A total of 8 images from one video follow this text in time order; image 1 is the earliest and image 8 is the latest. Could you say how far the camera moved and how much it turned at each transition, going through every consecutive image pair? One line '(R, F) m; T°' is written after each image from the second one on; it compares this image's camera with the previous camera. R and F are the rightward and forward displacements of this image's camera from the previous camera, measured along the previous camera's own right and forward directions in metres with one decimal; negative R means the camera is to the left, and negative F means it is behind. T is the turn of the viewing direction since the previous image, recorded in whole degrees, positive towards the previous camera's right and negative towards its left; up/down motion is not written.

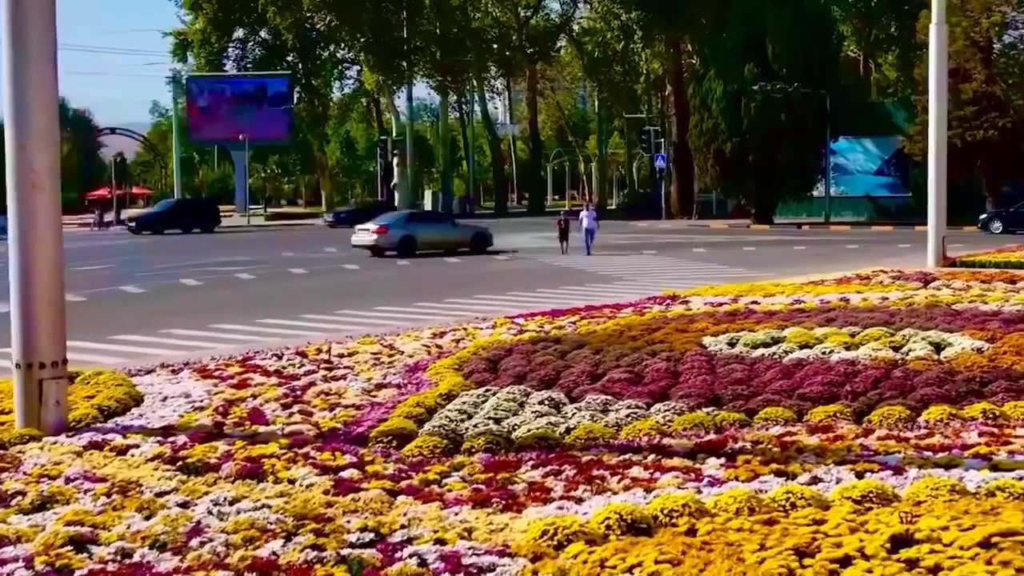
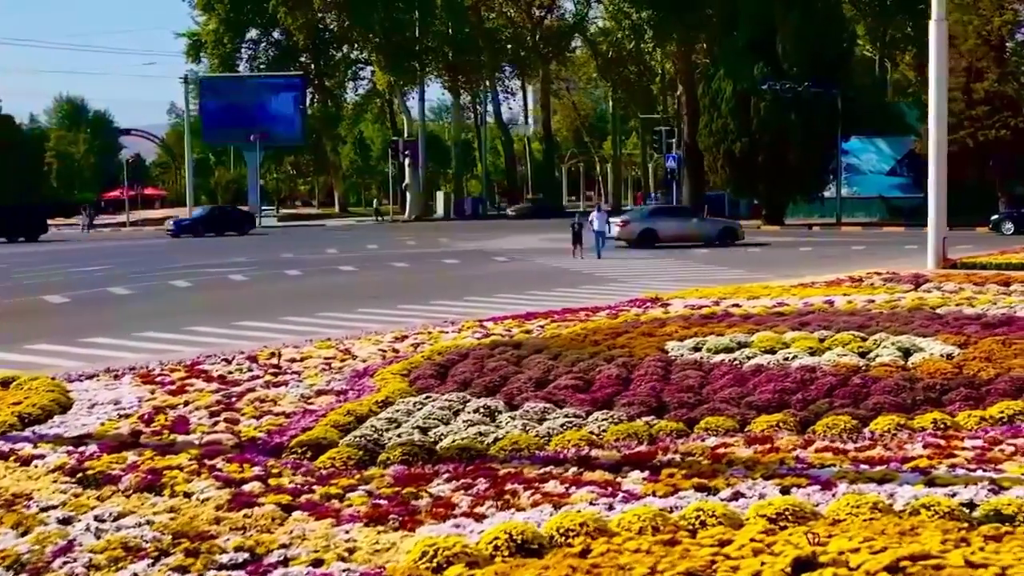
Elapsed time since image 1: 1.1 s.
(+0.5, +0.4) m; -1°
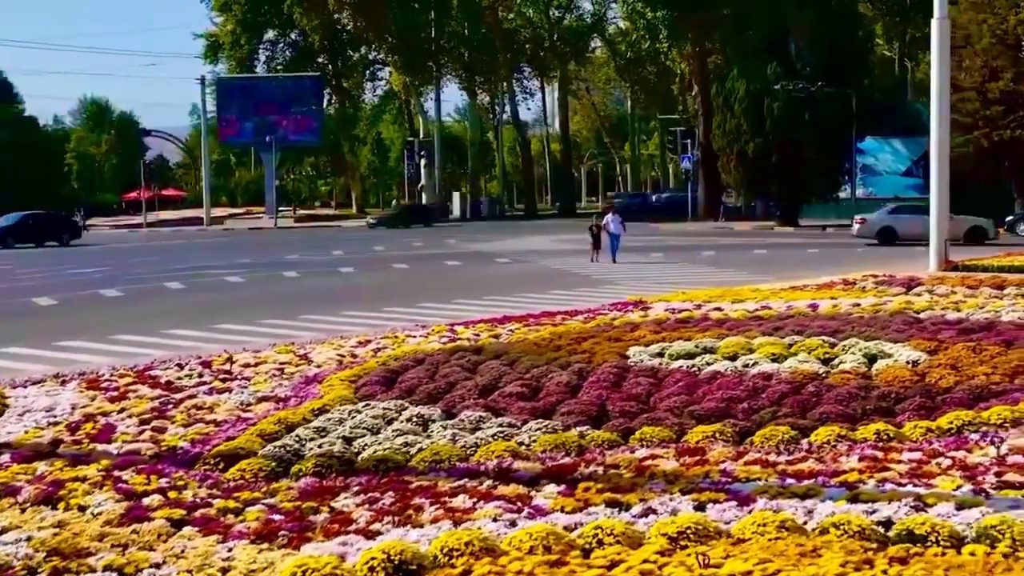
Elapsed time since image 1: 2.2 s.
(+0.5, +0.3) m; -1°
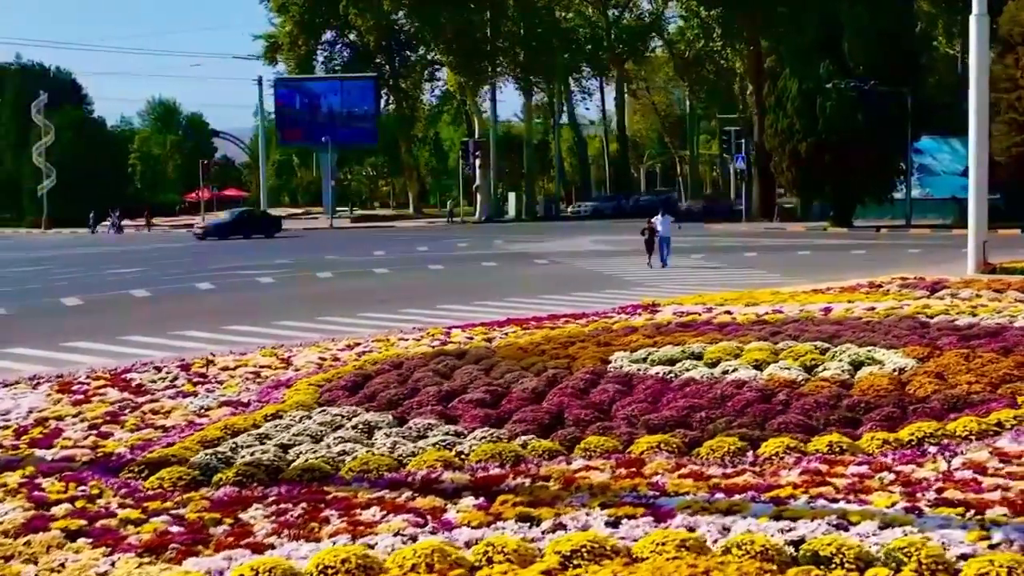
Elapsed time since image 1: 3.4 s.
(+0.7, +0.2) m; -3°
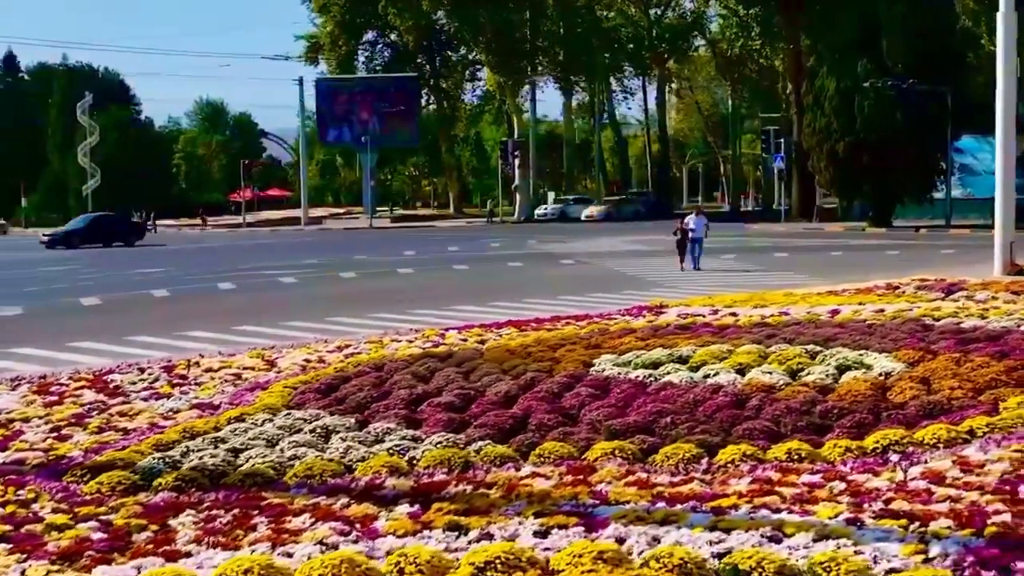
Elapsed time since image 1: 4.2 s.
(+0.5, +0.2) m; -2°
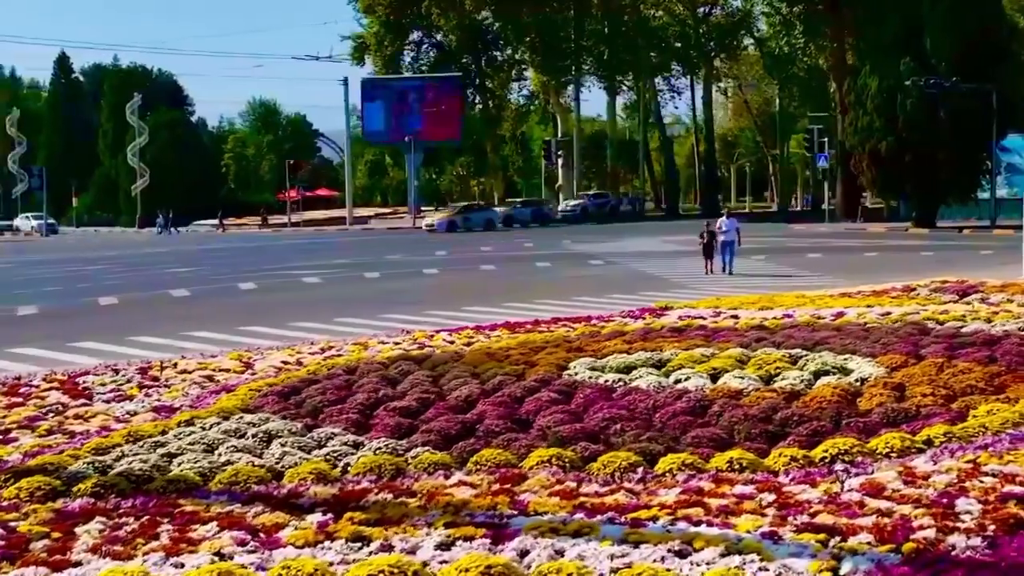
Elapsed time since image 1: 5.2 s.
(+0.6, +0.2) m; -2°
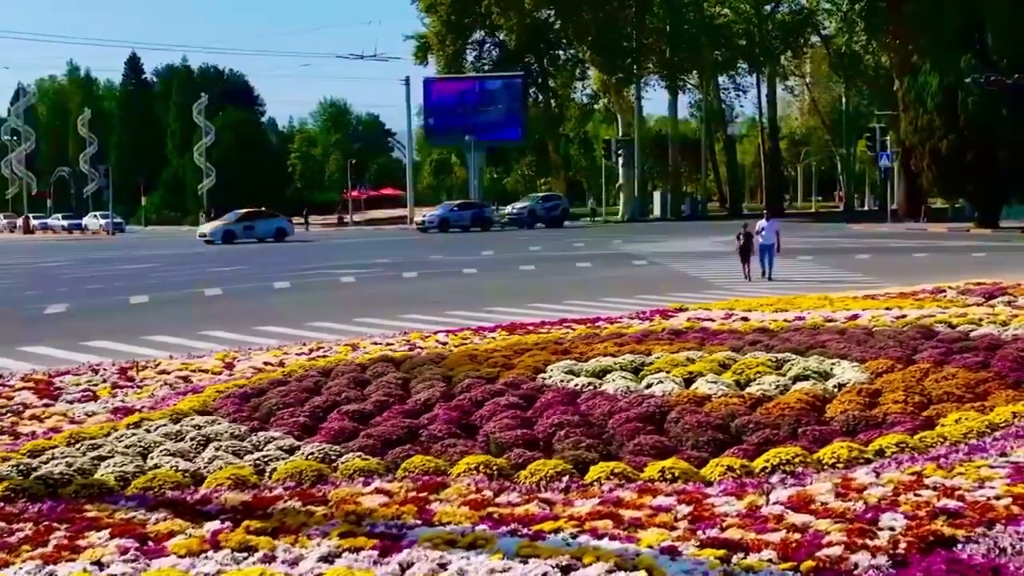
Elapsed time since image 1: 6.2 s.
(+0.7, +0.2) m; -3°
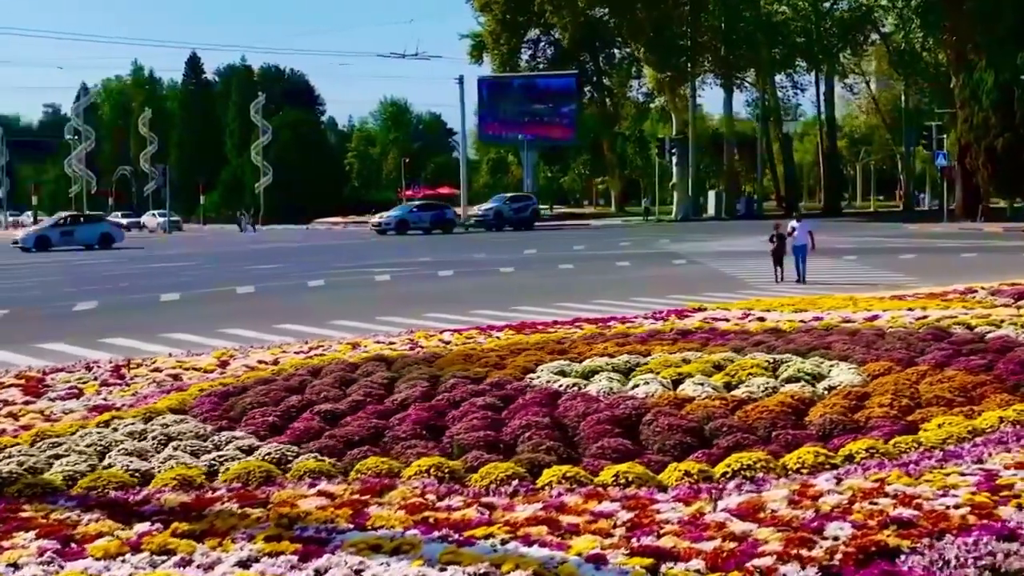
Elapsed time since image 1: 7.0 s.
(+0.5, +0.2) m; -2°
